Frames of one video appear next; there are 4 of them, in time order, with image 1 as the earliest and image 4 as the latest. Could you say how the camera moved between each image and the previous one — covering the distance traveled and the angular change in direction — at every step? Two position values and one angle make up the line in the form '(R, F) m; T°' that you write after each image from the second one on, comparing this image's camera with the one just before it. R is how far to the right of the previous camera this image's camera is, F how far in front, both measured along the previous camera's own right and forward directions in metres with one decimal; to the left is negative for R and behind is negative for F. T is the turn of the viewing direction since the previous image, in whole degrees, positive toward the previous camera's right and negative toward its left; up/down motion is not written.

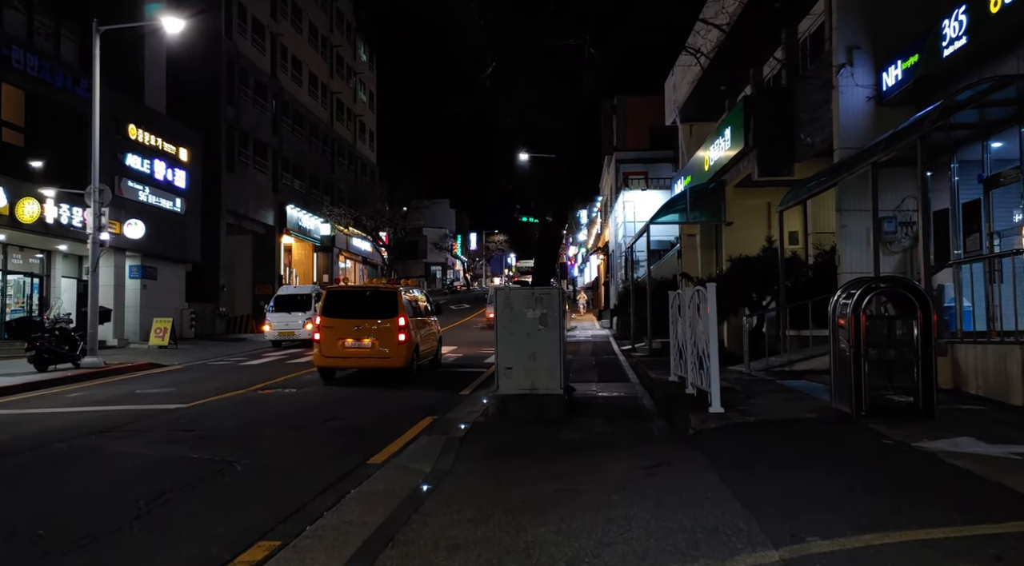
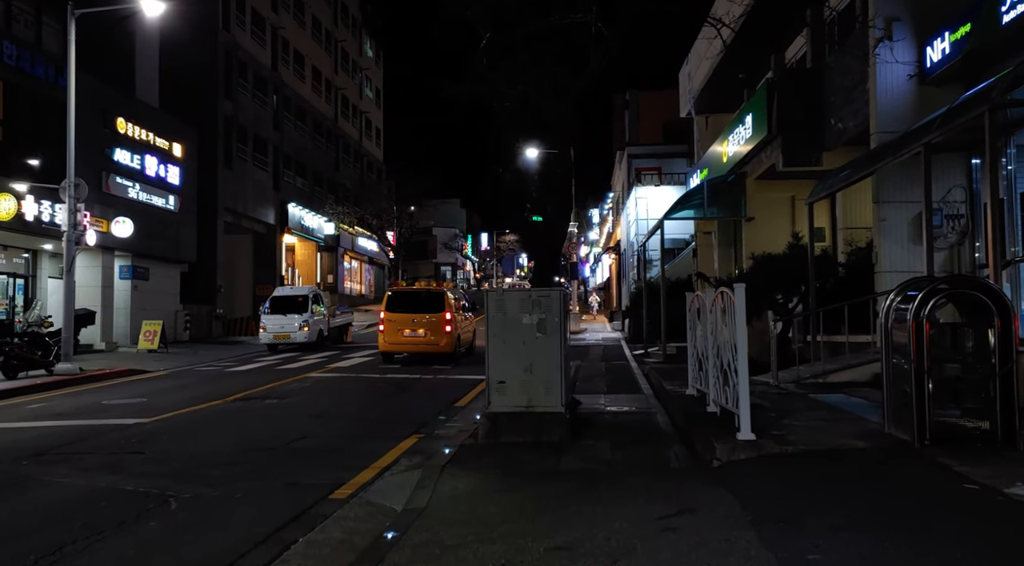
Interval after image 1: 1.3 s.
(+0.2, +1.3) m; -1°
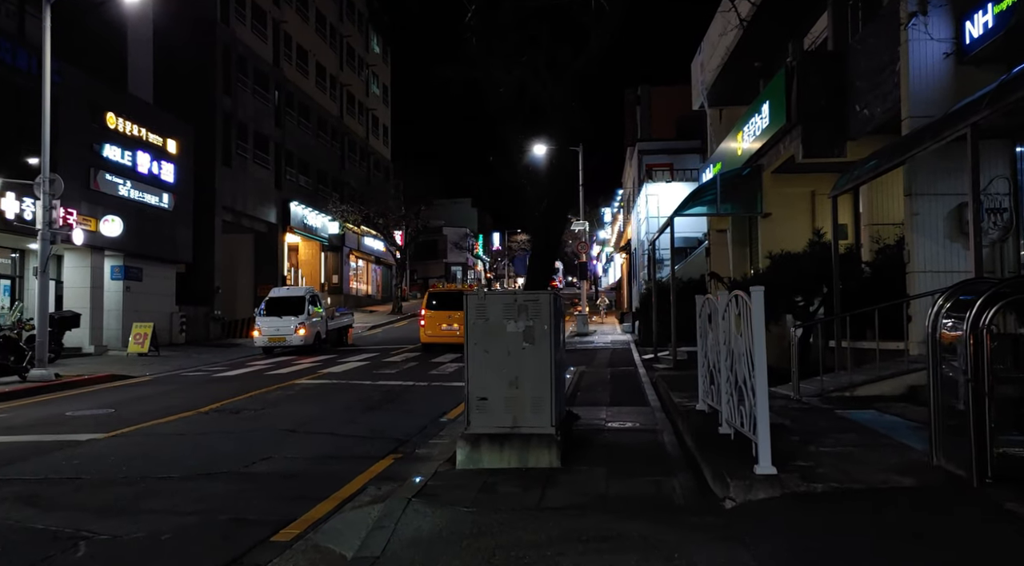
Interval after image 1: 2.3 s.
(+0.3, +1.1) m; -1°
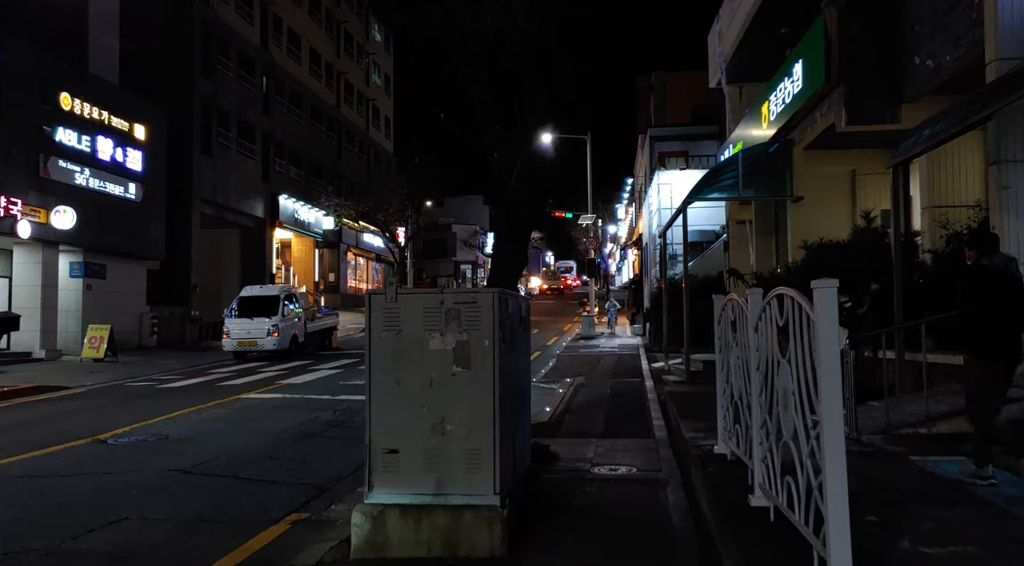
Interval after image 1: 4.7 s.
(+0.6, +2.5) m; -1°
